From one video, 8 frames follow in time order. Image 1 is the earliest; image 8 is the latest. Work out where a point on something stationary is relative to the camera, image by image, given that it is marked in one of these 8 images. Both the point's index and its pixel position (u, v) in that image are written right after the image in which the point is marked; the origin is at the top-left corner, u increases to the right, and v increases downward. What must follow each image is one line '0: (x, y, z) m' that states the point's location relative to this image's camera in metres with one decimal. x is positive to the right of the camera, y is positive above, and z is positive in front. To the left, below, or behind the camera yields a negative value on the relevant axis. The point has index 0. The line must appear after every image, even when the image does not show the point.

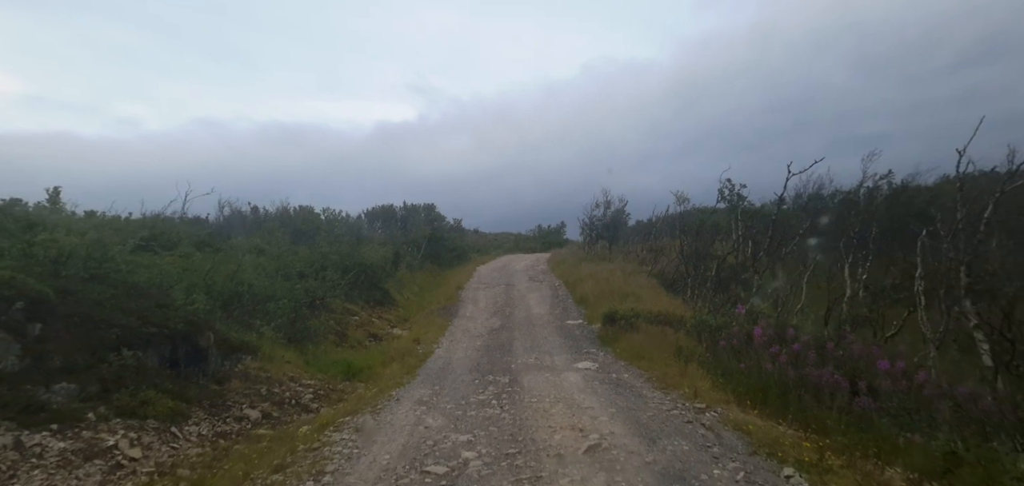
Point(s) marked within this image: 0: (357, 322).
0: (-5.2, -2.6, +19.7) m
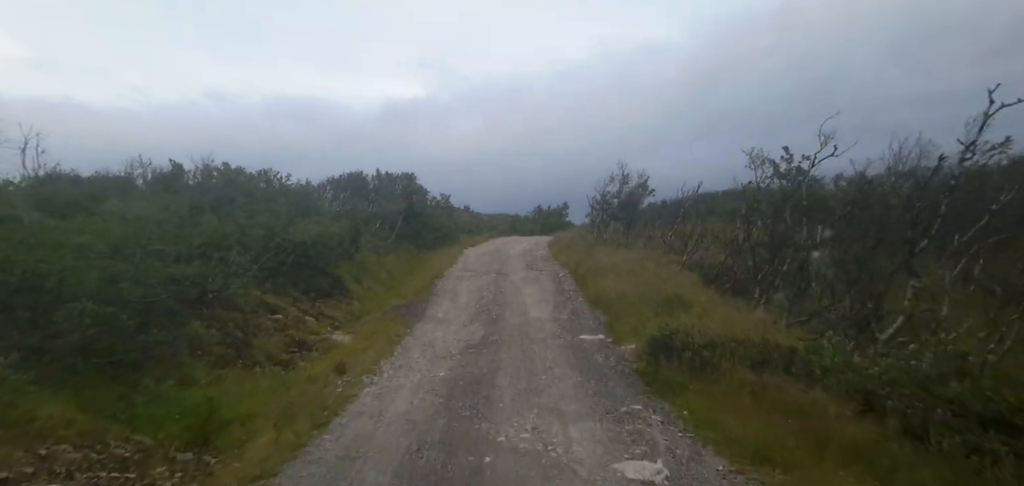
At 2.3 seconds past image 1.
0: (-5.5, -1.9, +14.0) m
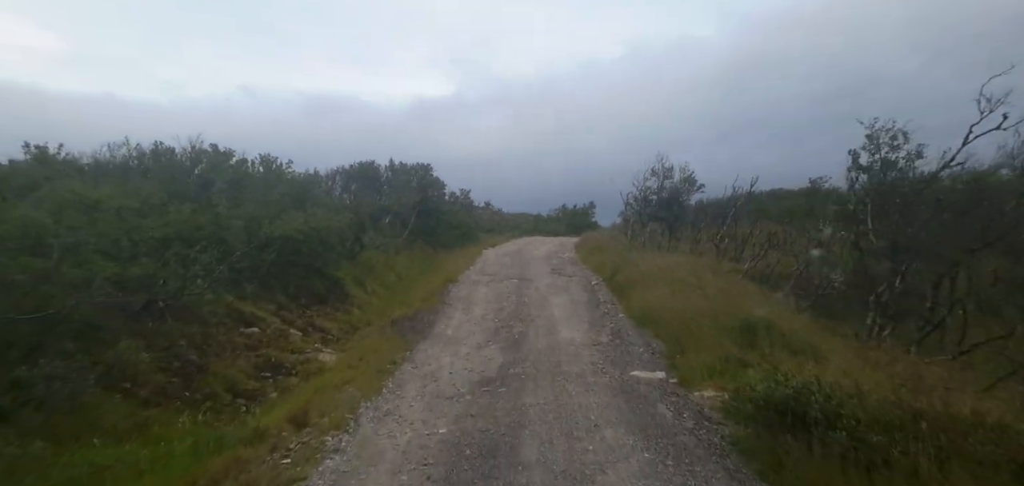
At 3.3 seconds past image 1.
0: (-5.0, -1.8, +11.3) m
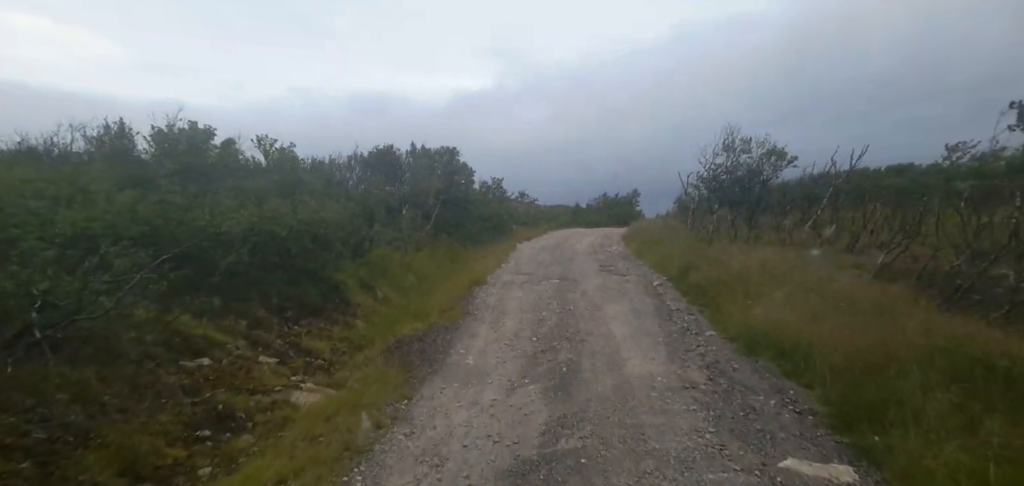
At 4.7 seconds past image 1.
0: (-4.3, -1.8, +8.0) m
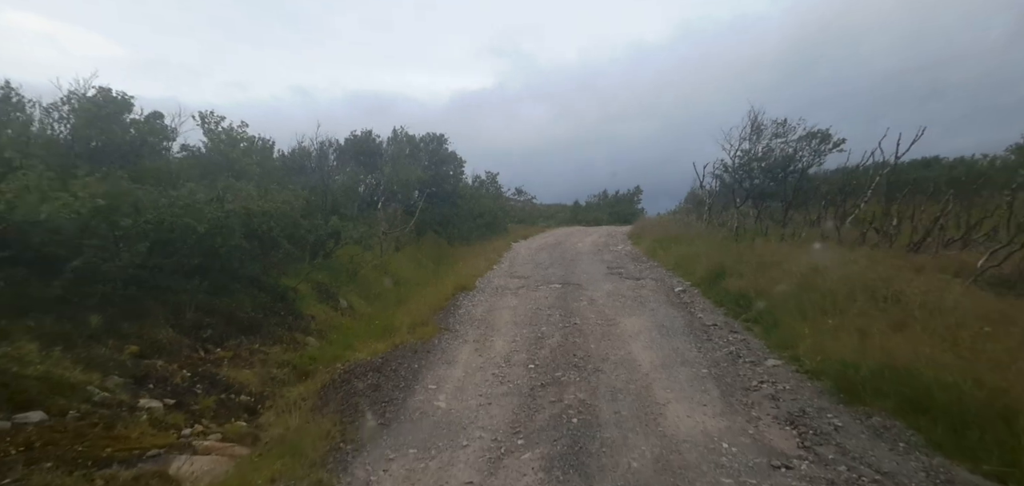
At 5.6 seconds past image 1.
0: (-4.5, -1.7, +5.2) m
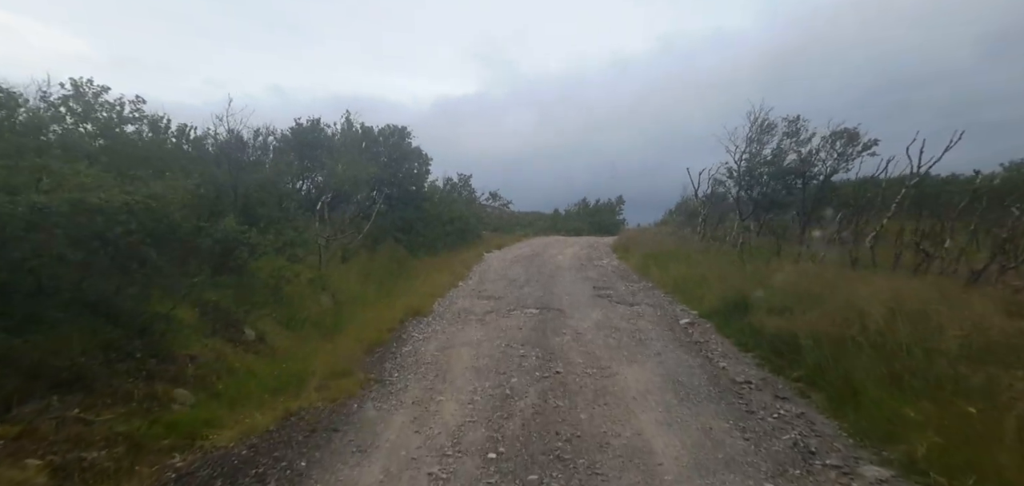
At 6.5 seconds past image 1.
0: (-4.8, -1.8, +2.1) m
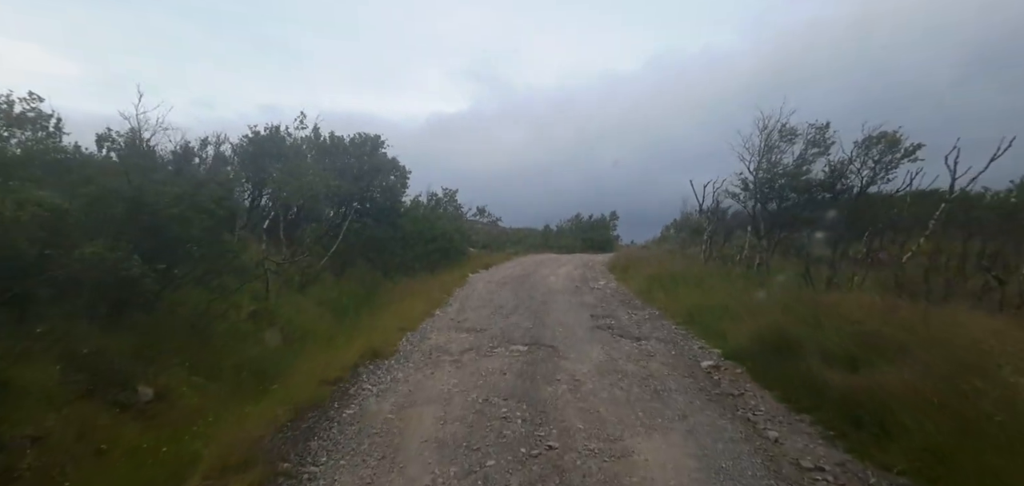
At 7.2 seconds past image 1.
0: (-5.0, -2.0, -0.2) m
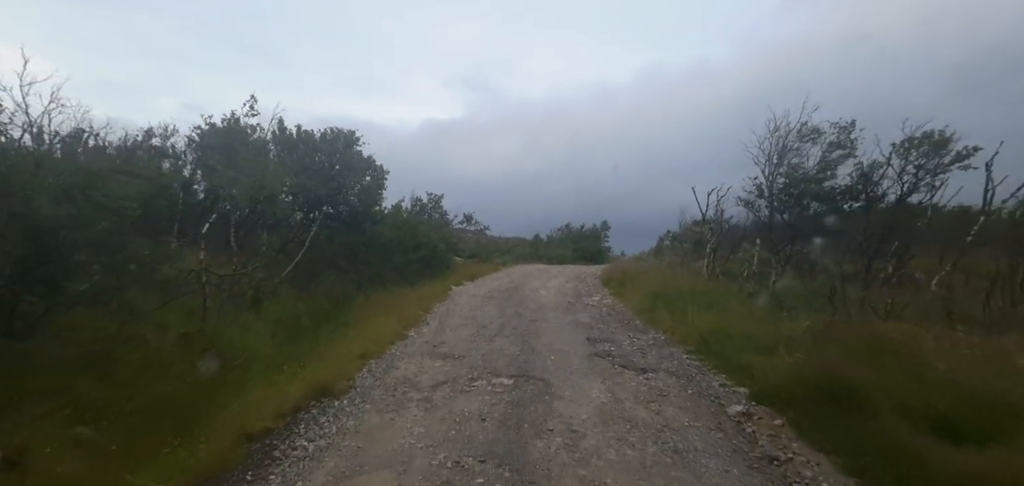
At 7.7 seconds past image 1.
0: (-5.0, -2.0, -2.2) m
